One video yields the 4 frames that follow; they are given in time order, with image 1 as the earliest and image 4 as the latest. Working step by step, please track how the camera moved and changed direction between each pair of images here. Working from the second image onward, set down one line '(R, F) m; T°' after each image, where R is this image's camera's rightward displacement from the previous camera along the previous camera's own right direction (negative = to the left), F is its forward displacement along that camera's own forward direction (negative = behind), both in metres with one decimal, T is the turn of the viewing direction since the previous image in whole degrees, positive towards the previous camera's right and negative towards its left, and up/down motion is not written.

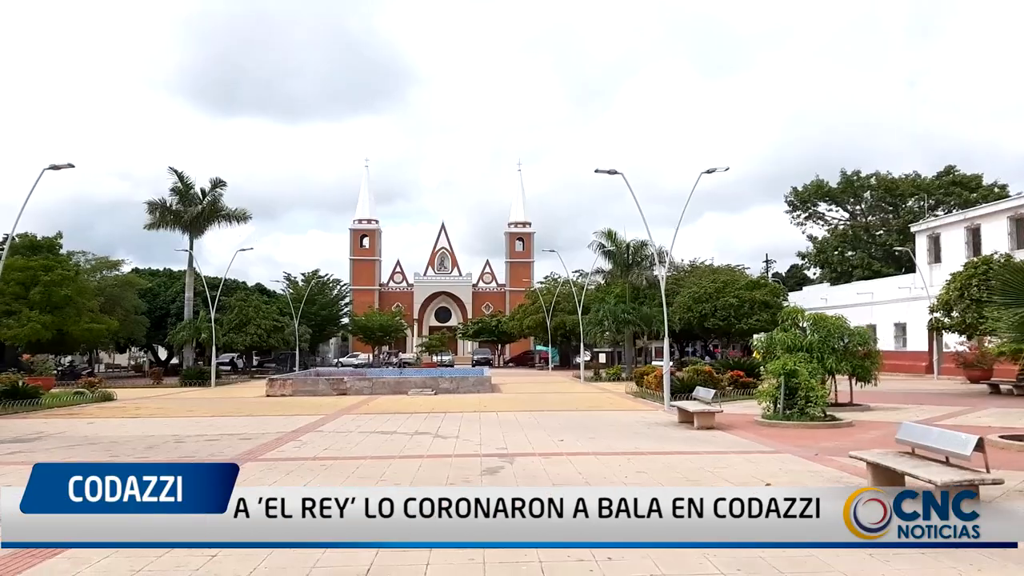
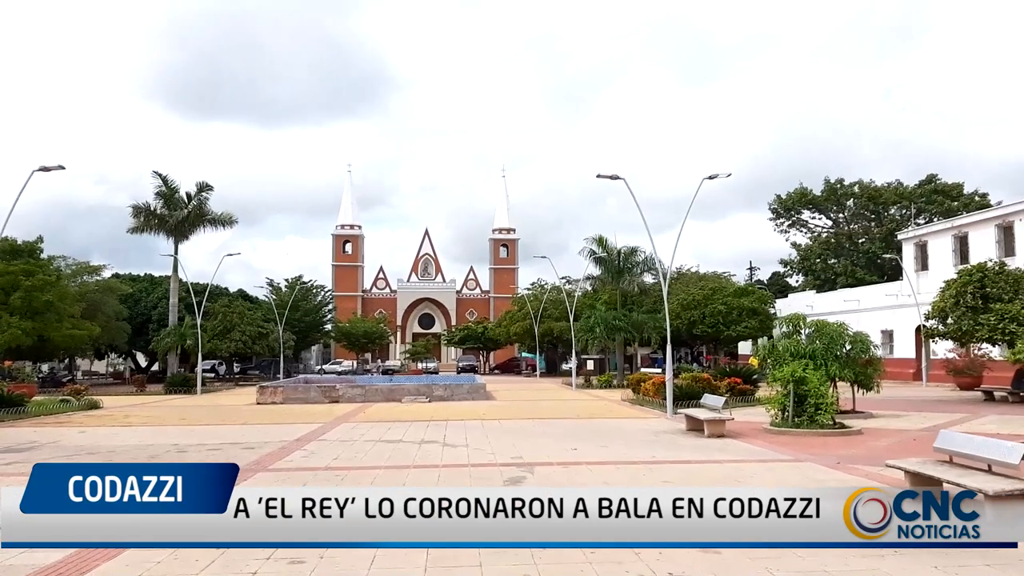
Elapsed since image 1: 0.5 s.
(-0.6, +0.3) m; +2°
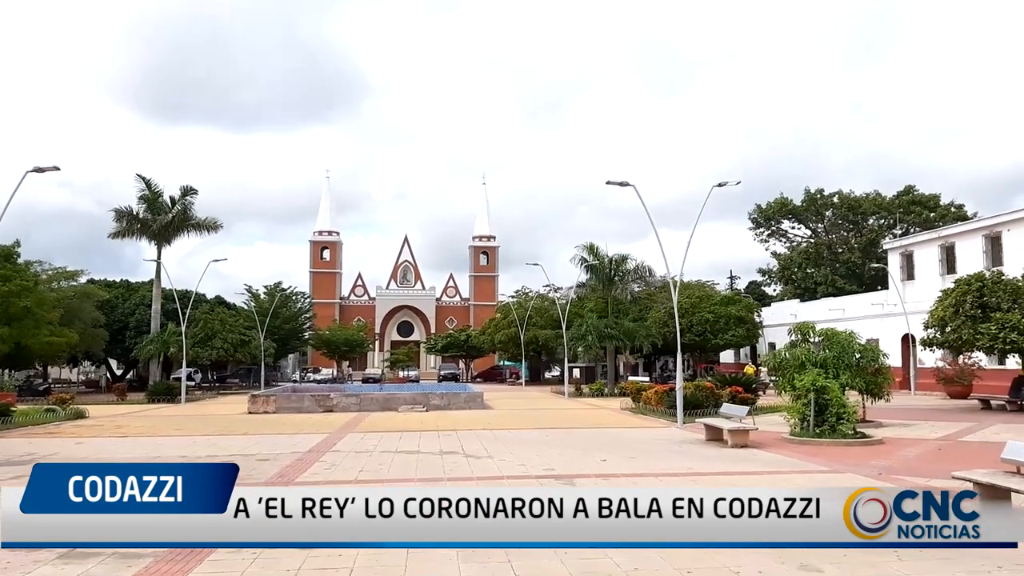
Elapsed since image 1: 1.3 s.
(-0.9, +0.4) m; +2°
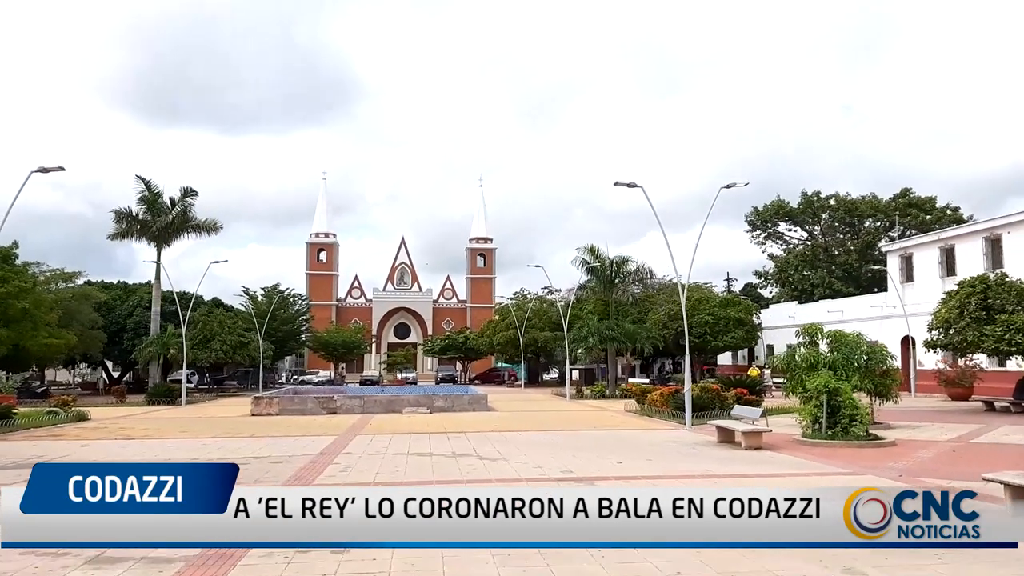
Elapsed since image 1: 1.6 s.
(-0.4, +0.1) m; 0°
